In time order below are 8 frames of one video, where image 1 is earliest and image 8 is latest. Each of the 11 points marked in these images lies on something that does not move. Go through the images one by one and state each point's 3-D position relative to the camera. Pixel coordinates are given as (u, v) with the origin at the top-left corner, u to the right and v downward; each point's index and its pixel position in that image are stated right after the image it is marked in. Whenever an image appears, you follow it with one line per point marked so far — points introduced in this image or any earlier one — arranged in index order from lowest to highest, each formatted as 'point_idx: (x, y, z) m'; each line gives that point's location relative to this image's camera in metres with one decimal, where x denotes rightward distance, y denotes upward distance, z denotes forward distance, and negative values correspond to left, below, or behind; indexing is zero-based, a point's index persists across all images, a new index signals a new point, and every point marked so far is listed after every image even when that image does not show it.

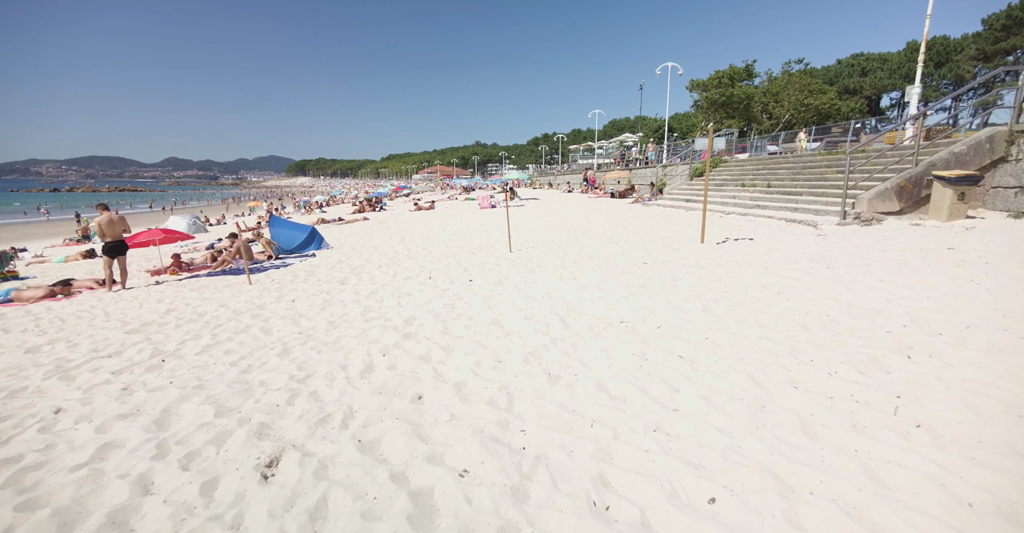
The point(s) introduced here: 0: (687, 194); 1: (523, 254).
0: (+8.2, +3.4, +19.6) m
1: (+0.2, +0.2, +9.2) m
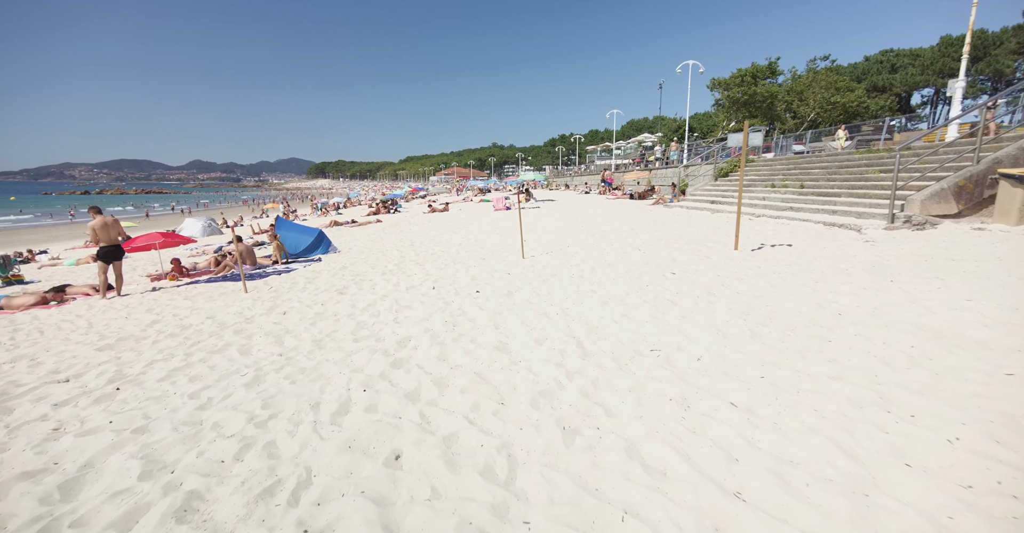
0: (+8.9, +3.1, +18.6) m
1: (+0.4, +0.1, +8.5) m
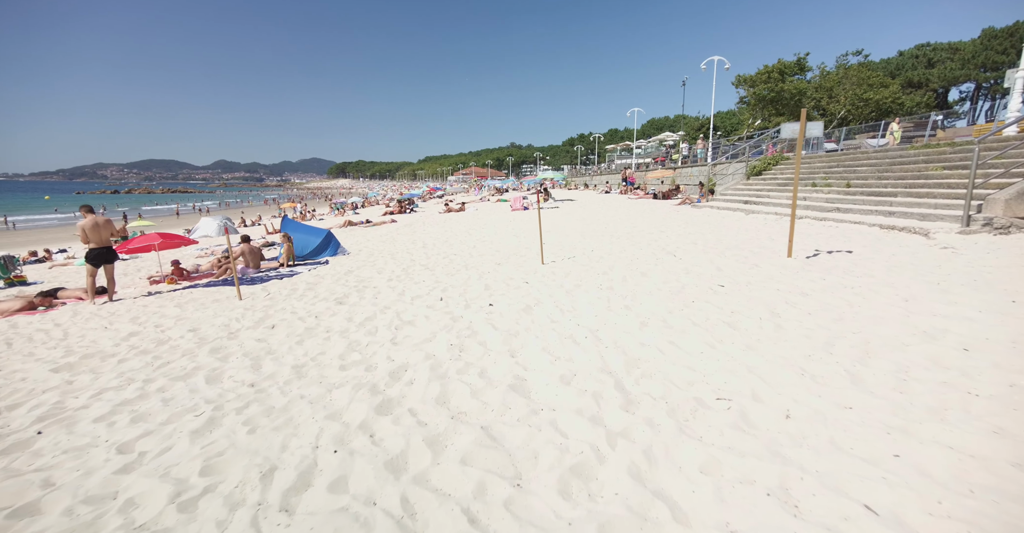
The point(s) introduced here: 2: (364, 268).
0: (+9.6, +2.9, +17.3) m
1: (+0.8, -0.1, +7.6) m
2: (-3.5, -0.1, +9.8) m
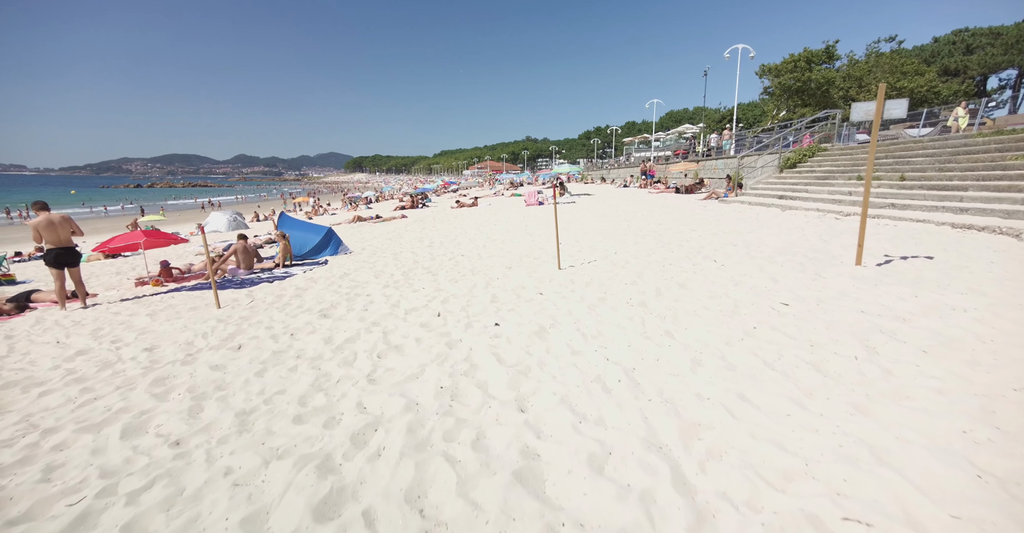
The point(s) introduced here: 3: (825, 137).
0: (+10.2, +2.9, +15.9) m
1: (+1.0, -0.2, +6.5) m
2: (-3.2, -0.1, +8.9) m
3: (+13.7, +5.7, +18.2) m
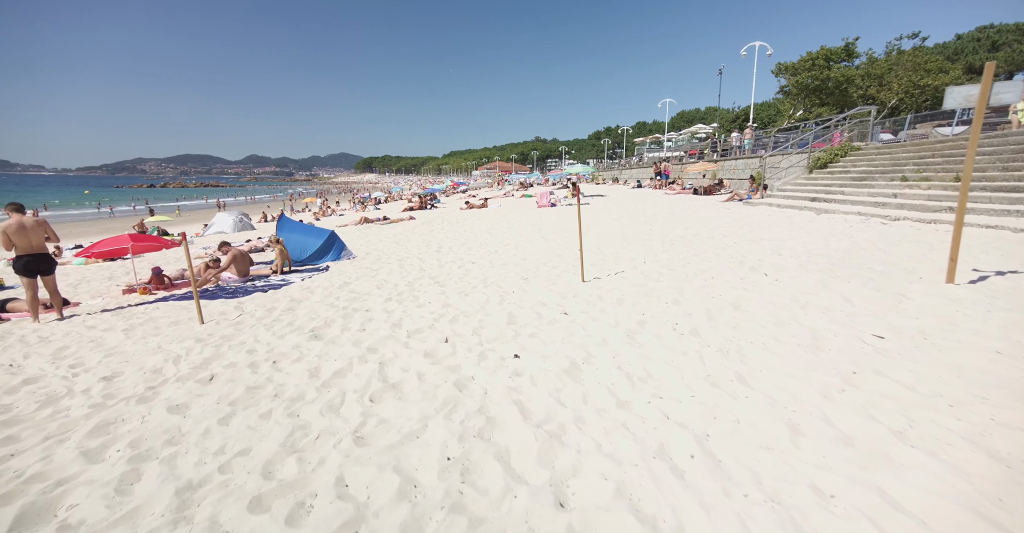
0: (+10.6, +2.7, +14.9) m
1: (+1.2, -0.3, +5.7) m
2: (-2.9, -0.3, +8.2) m
3: (+14.2, +5.4, +17.1) m
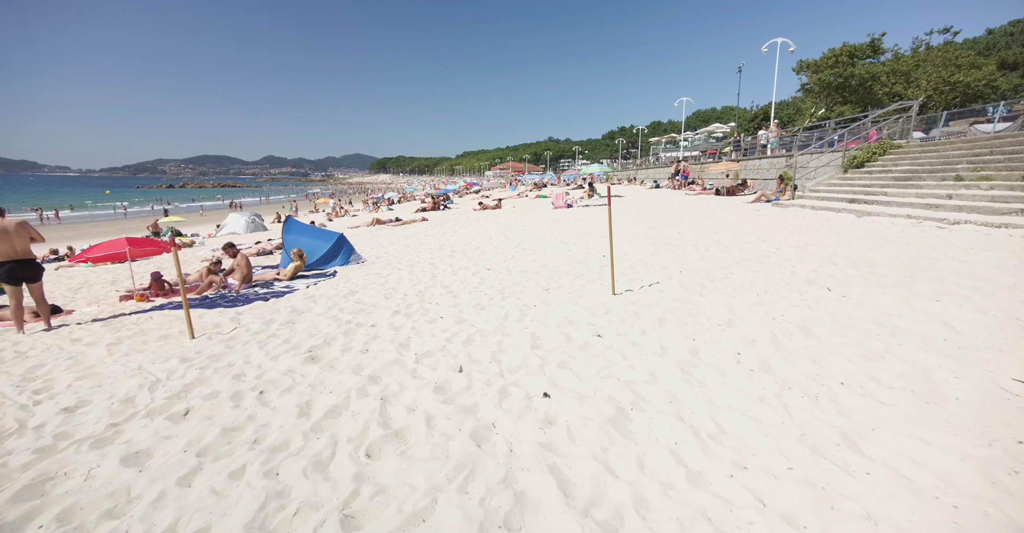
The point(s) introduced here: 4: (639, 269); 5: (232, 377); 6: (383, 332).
0: (+11.2, +2.4, +13.9) m
1: (+1.5, -0.5, +5.0) m
2: (-2.6, -0.4, +7.6) m
3: (+14.8, +5.2, +16.0) m
4: (+2.1, 0.0, +6.9) m
5: (-2.8, -1.1, +4.2) m
6: (-1.6, -0.8, +5.2) m
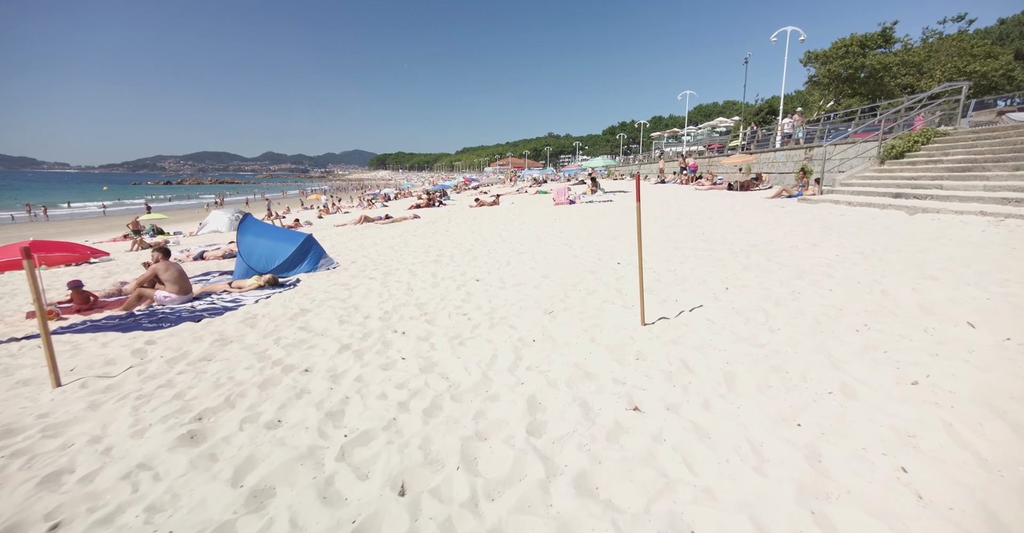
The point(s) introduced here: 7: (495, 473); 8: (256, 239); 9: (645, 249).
0: (+11.1, +2.3, +12.2) m
1: (+1.4, -0.7, +3.4) m
2: (-2.7, -0.6, +6.0) m
3: (+14.8, +5.1, +14.3) m
4: (+2.0, -0.2, +5.3) m
5: (-2.9, -1.3, +2.6) m
6: (-1.7, -1.0, +3.6) m
7: (-0.1, -1.1, +2.2) m
8: (-5.6, +0.6, +9.2) m
9: (+2.5, +0.4, +7.8) m
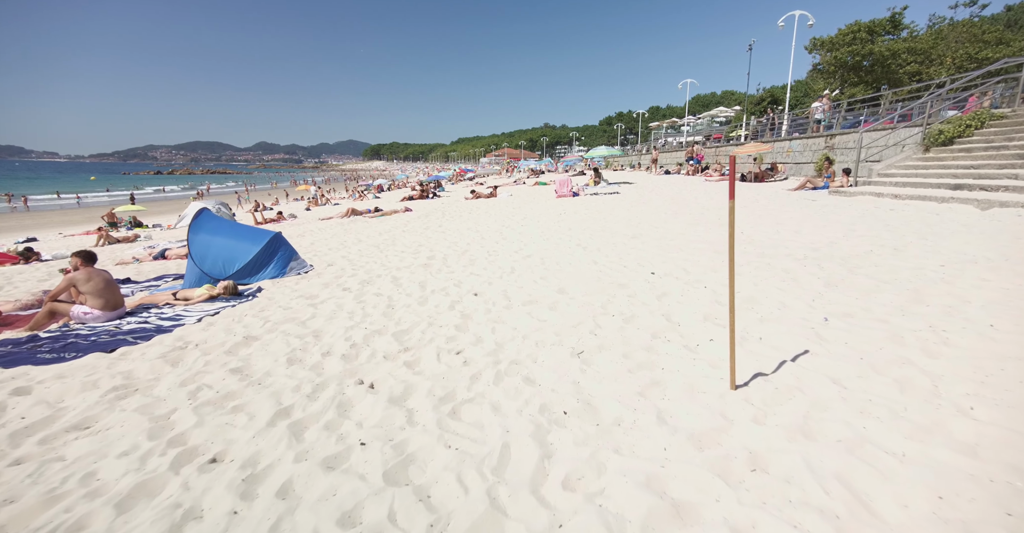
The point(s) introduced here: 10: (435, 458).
0: (+11.2, +2.3, +10.8) m
1: (+1.5, -0.9, +2.0) m
2: (-2.6, -0.7, +4.5) m
3: (+14.8, +5.1, +12.8) m
4: (+2.2, -0.4, +3.9) m
5: (-2.8, -1.5, +1.1) m
6: (-1.5, -1.2, +2.1) m
7: (+0.1, -1.3, +0.8) m
8: (-5.6, +0.5, +7.6) m
9: (+2.6, +0.3, +6.4) m
10: (-0.4, -1.0, +2.3) m
